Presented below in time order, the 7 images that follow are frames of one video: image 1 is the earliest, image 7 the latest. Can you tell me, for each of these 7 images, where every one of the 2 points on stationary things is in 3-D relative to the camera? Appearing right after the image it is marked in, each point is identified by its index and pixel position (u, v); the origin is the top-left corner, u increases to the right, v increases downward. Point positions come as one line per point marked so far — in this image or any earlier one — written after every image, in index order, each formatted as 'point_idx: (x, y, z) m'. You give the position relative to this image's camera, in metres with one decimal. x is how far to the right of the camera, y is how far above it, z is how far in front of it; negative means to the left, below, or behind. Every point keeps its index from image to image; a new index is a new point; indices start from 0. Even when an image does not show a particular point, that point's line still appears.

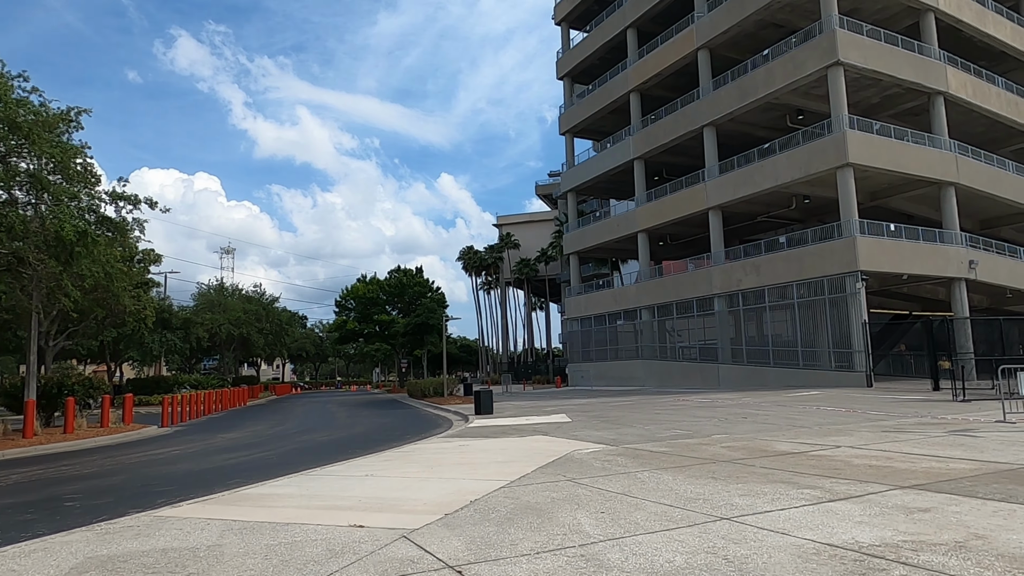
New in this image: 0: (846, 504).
0: (+3.3, -2.1, +6.4) m
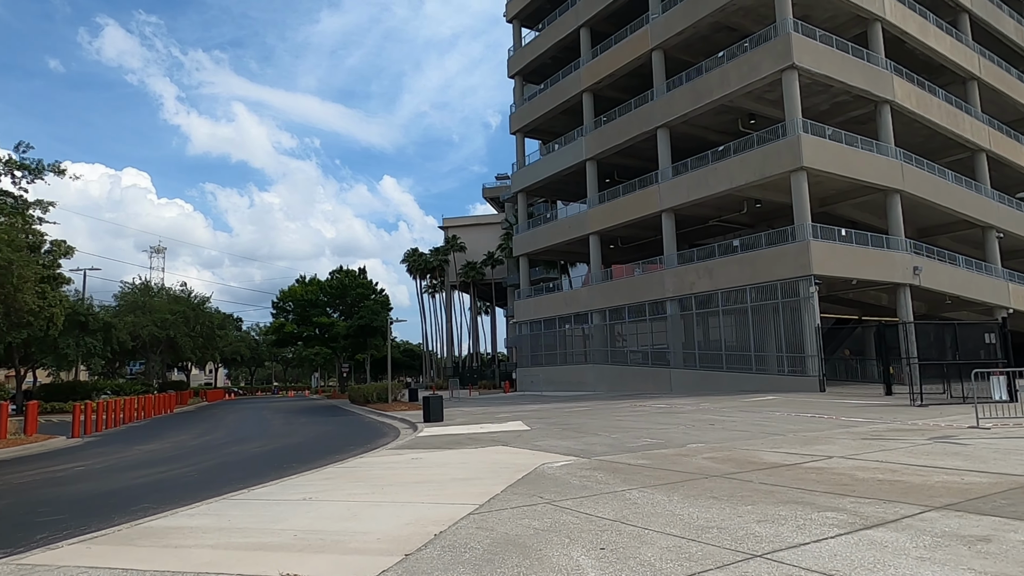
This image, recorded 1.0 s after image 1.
0: (+3.1, -2.0, +5.4) m
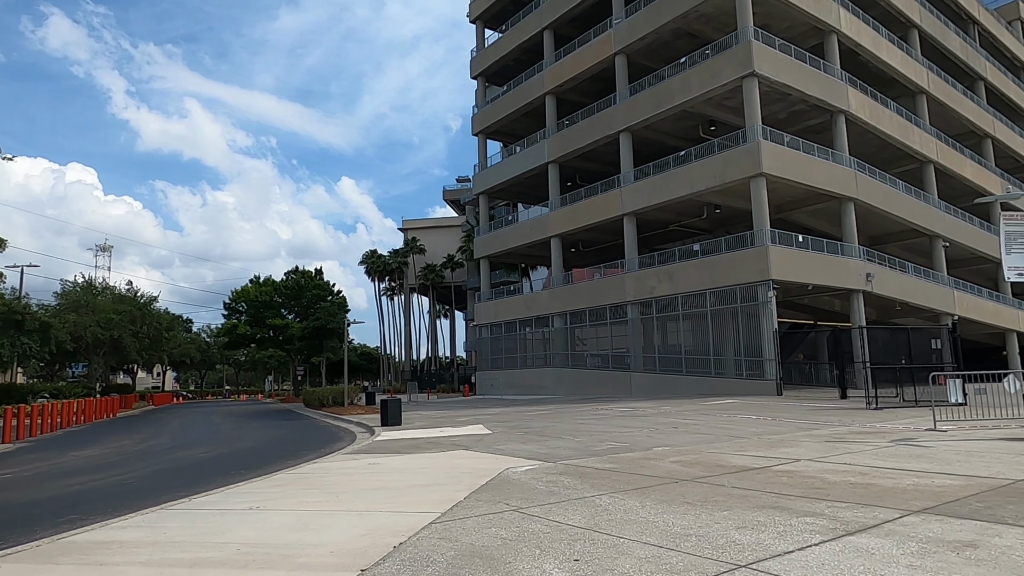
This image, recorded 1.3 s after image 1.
0: (+2.8, -2.0, +5.2) m
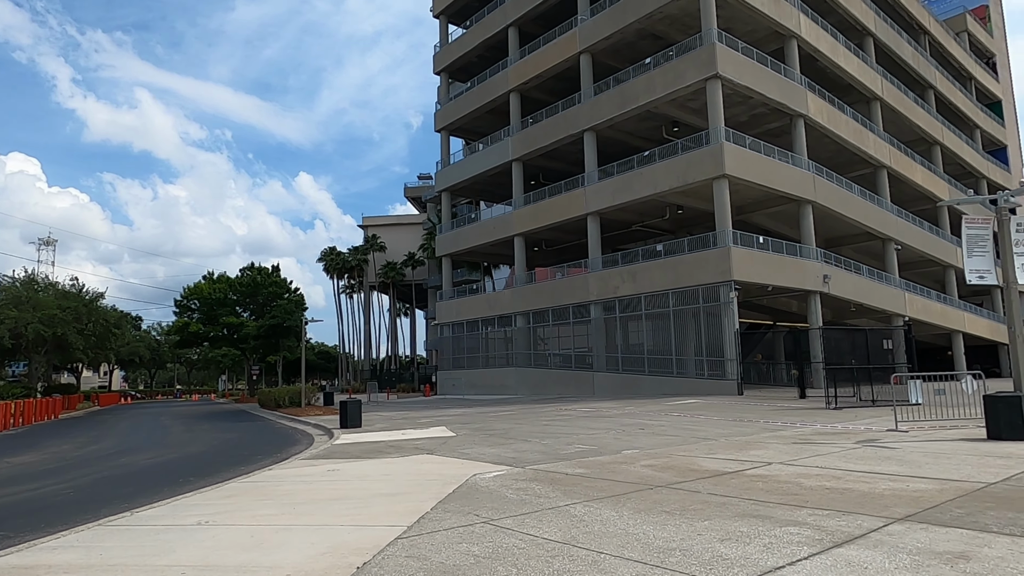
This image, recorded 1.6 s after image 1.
0: (+2.6, -2.0, +5.0) m
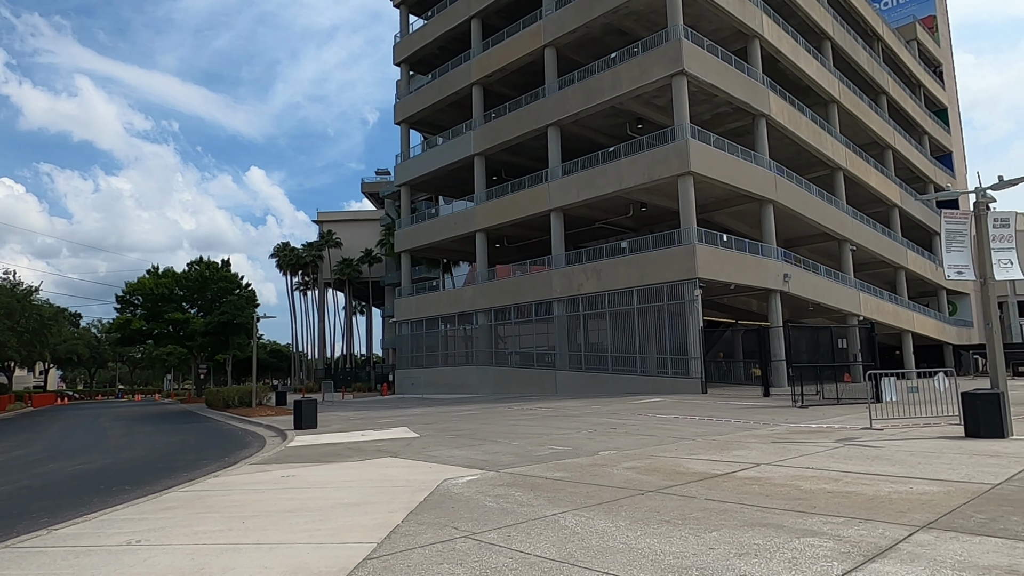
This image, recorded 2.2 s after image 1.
0: (+2.6, -1.9, +4.5) m
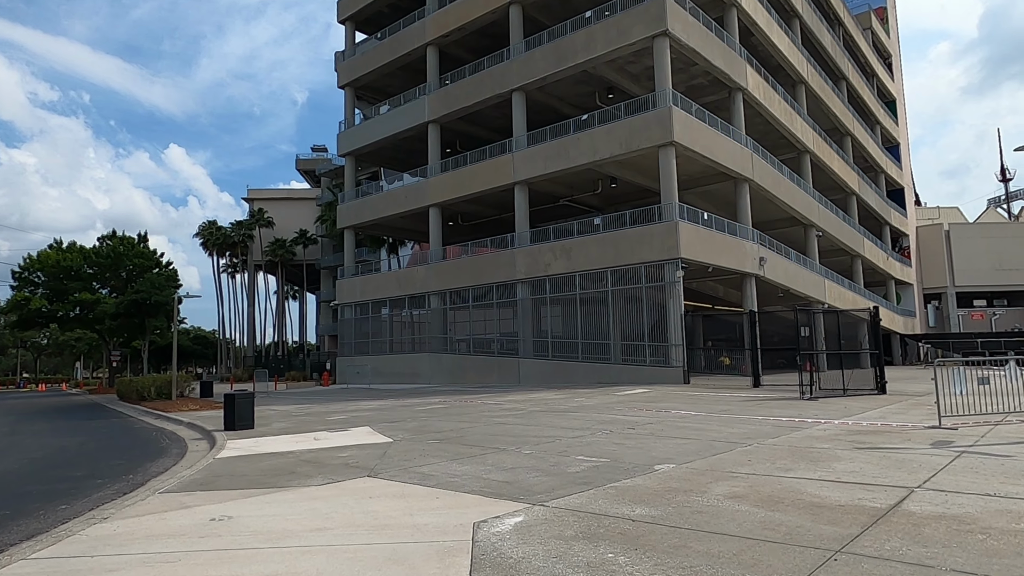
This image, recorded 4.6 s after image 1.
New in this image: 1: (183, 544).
0: (+3.5, -1.5, +1.8) m
1: (-2.6, -2.0, +5.2) m
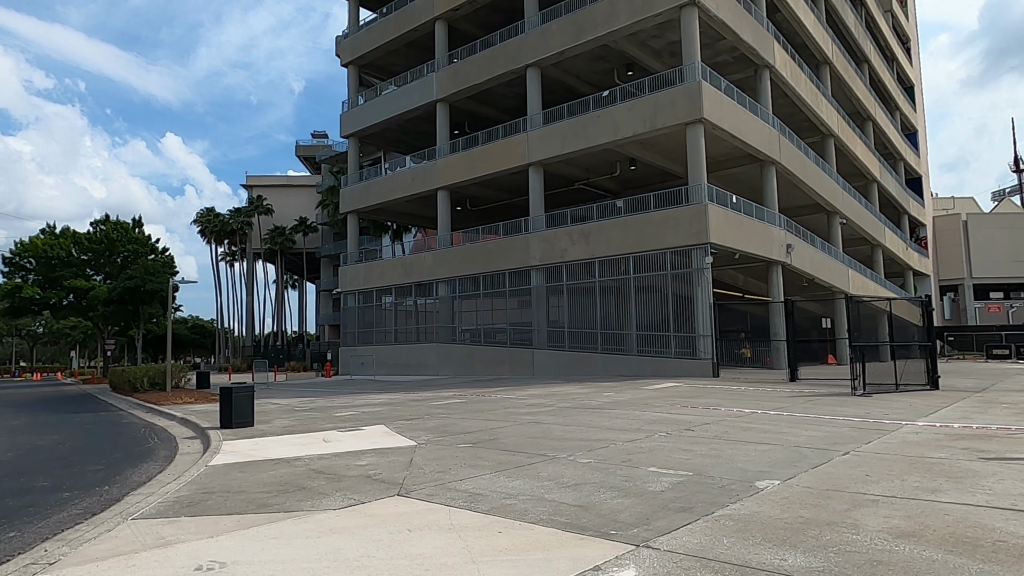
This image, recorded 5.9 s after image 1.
0: (+4.2, -1.3, +0.2) m
1: (-1.9, -1.7, +3.6) m
